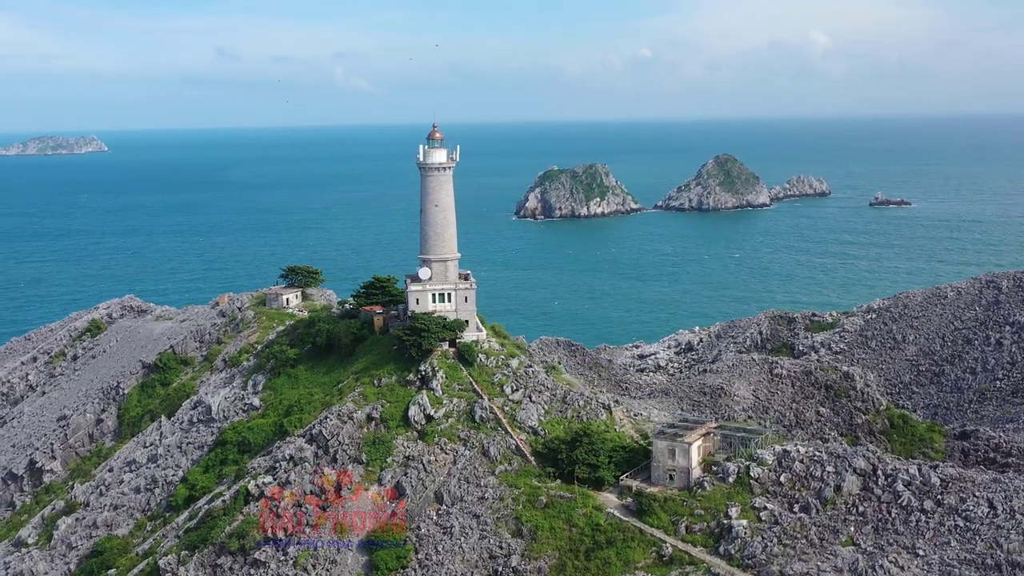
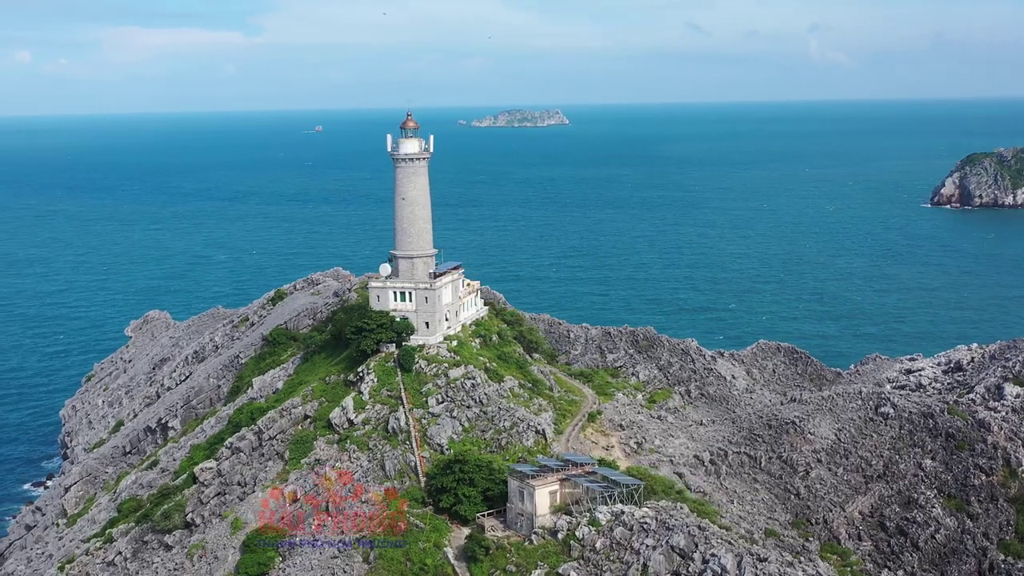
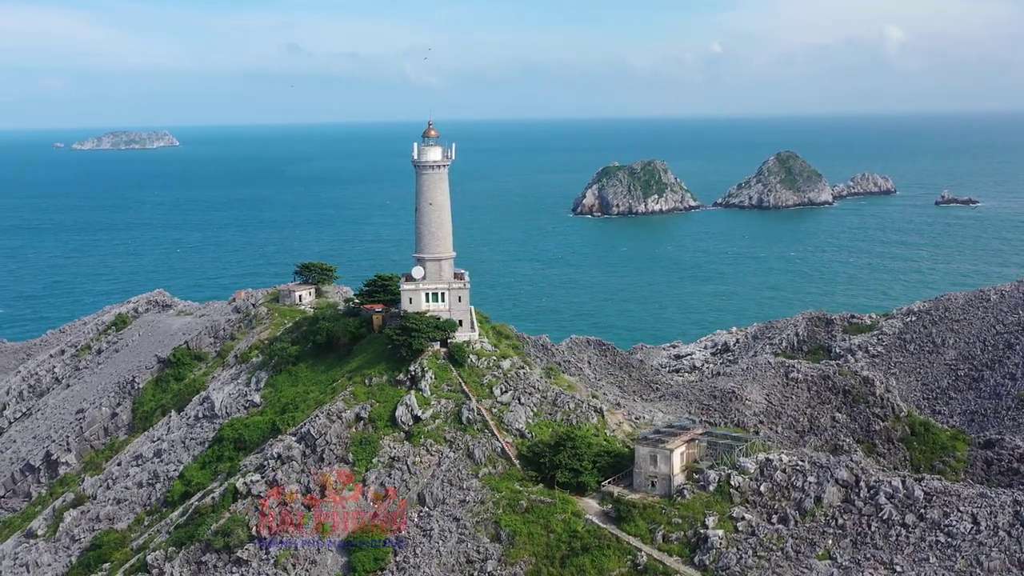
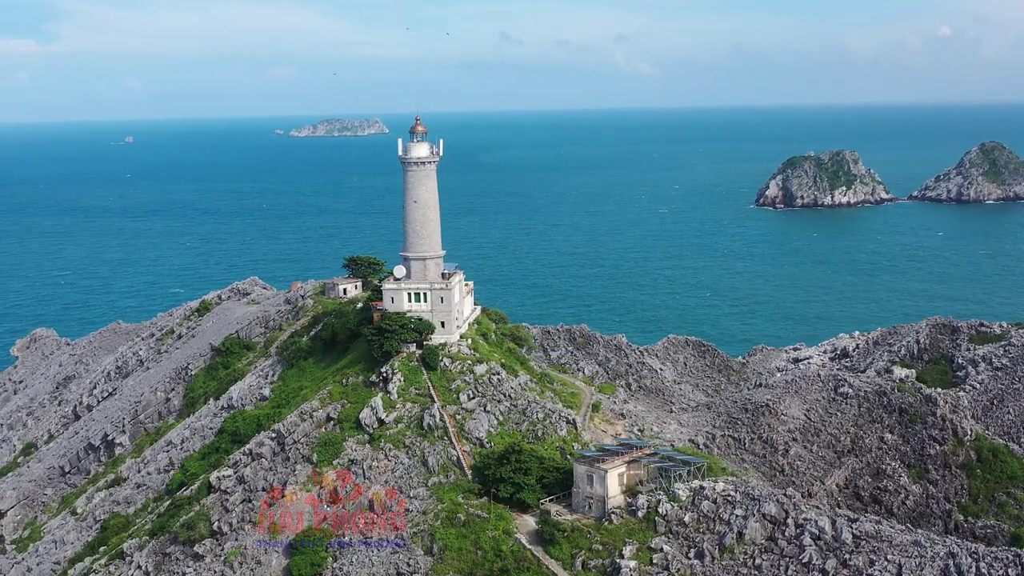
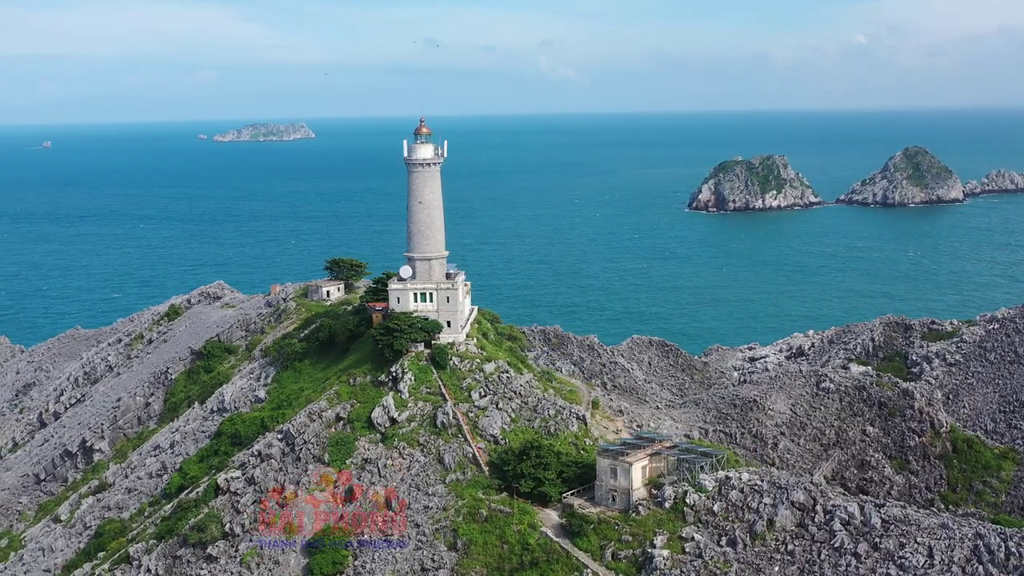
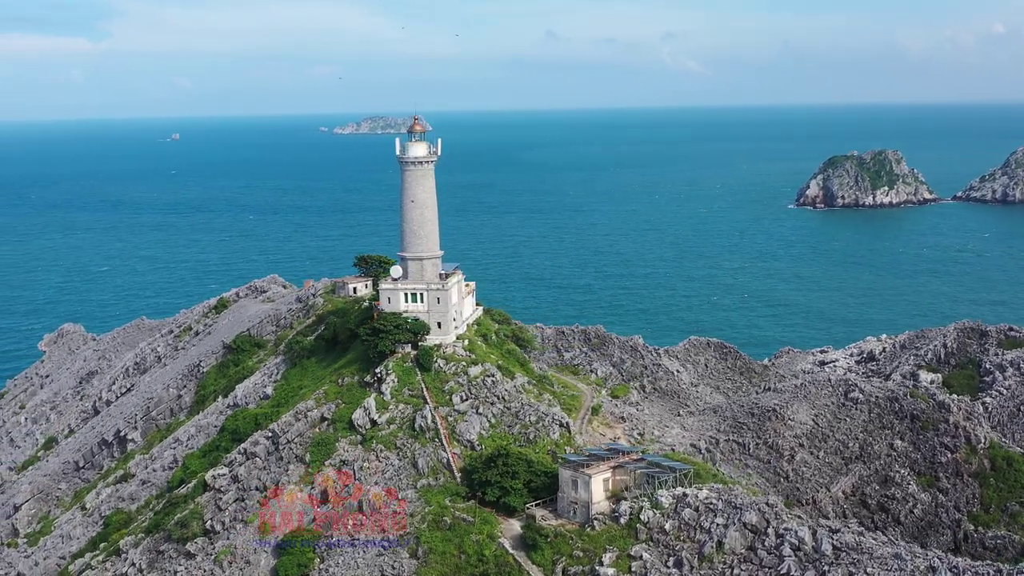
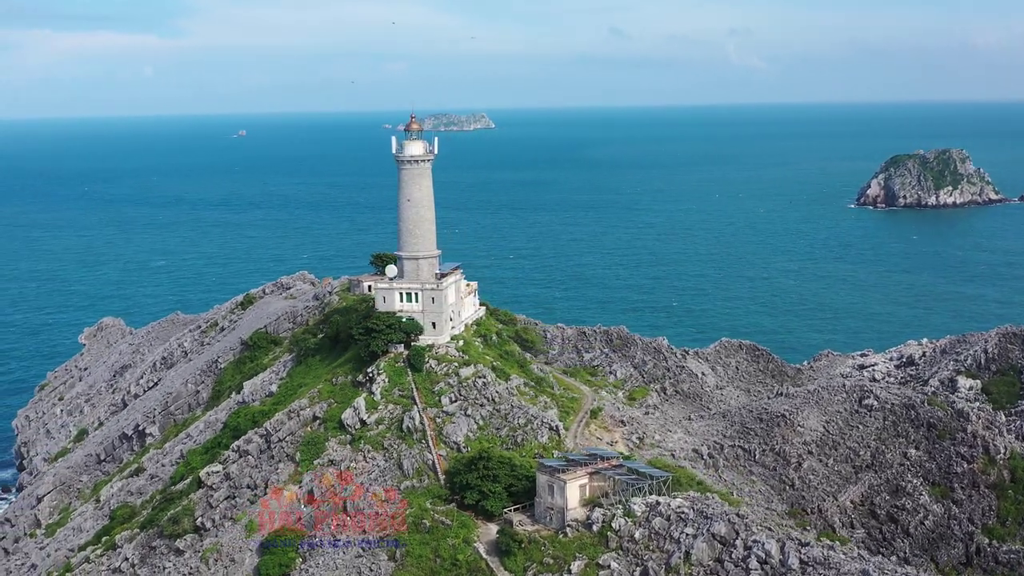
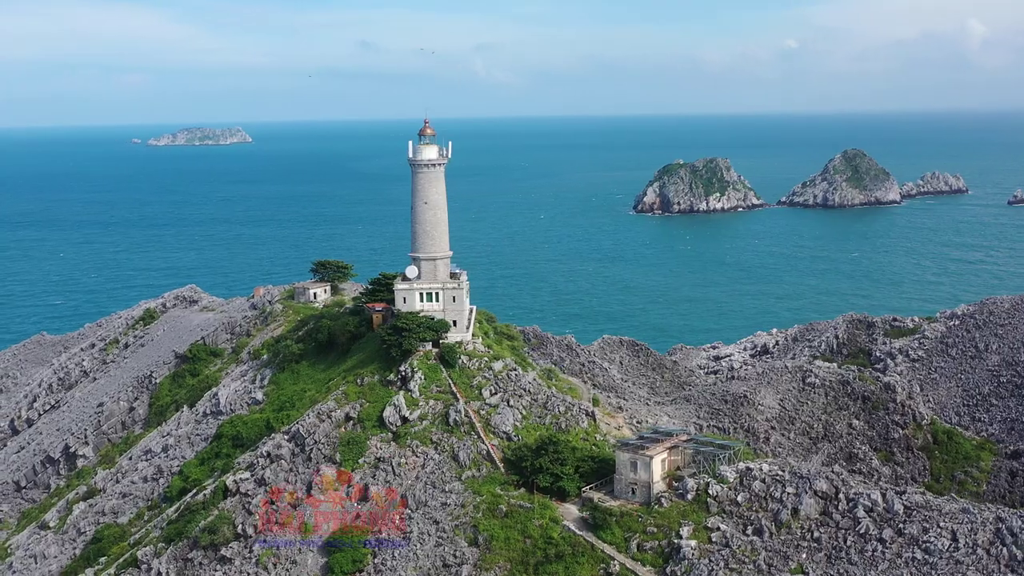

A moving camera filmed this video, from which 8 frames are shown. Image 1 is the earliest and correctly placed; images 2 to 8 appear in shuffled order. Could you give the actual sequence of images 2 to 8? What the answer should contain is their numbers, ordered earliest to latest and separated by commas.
3, 8, 5, 4, 6, 7, 2
